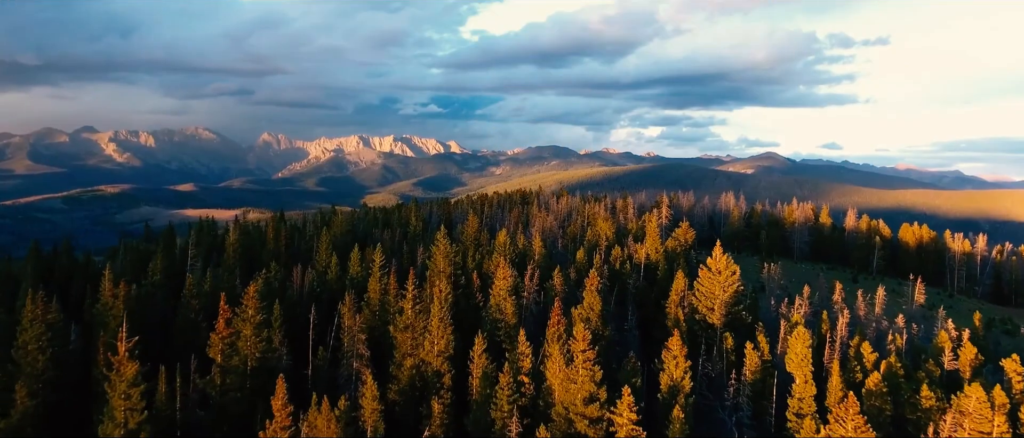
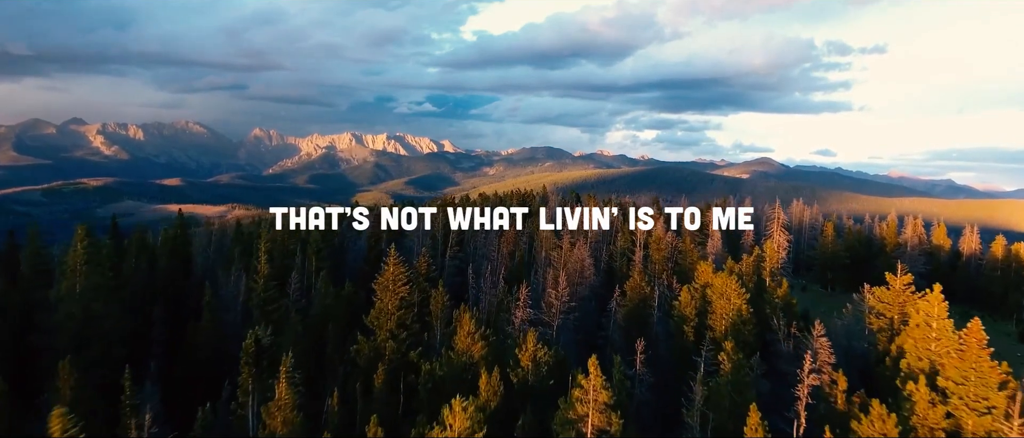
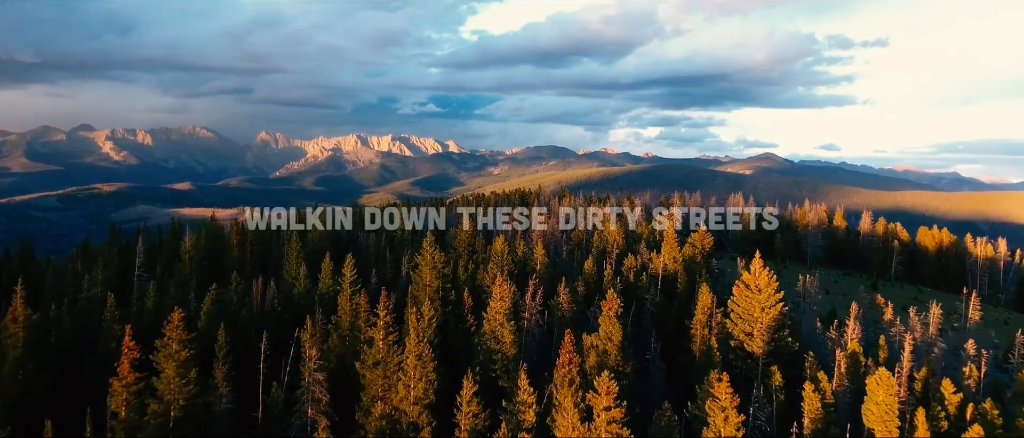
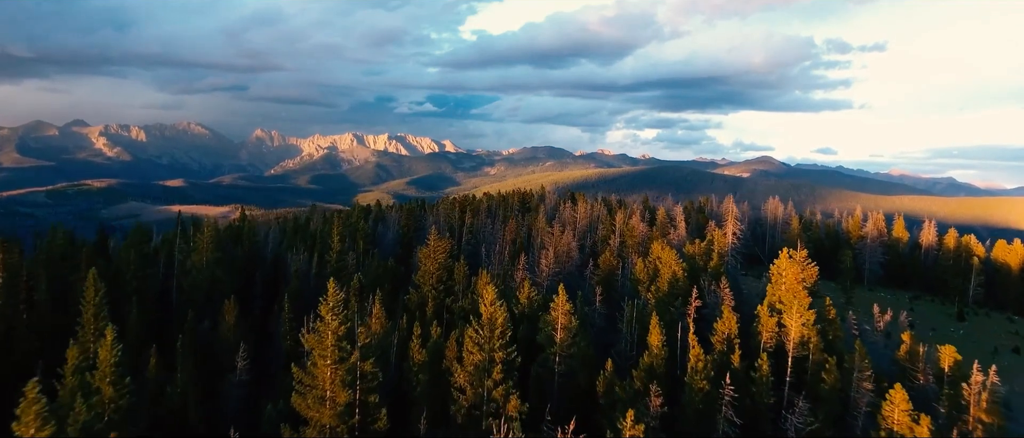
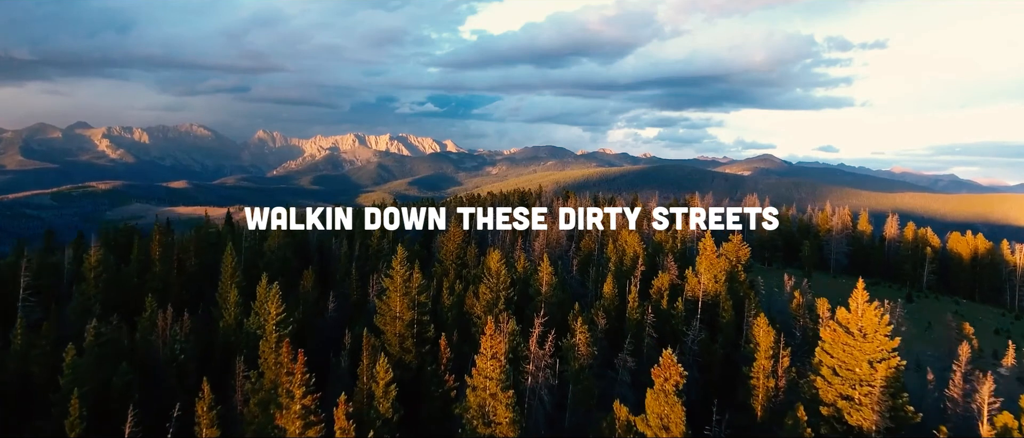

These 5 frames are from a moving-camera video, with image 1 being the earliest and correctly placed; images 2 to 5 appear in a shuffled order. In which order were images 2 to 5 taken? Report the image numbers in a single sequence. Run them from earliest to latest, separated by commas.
3, 5, 4, 2
